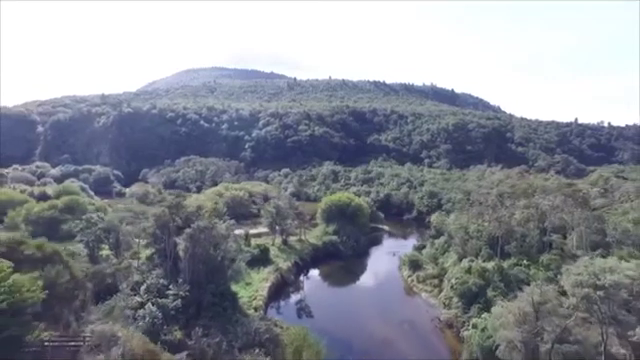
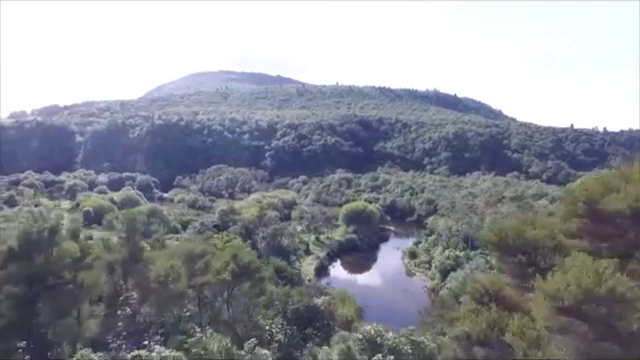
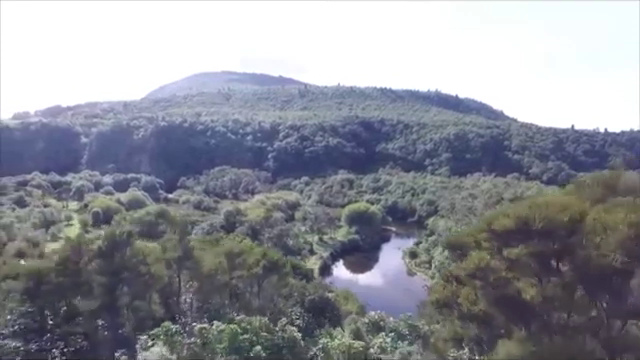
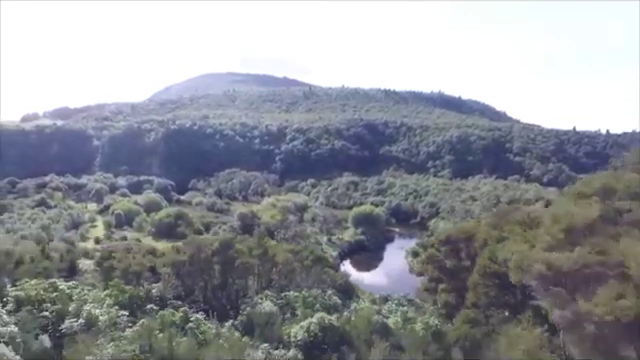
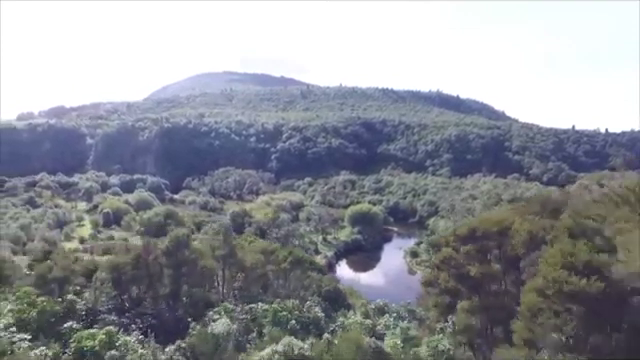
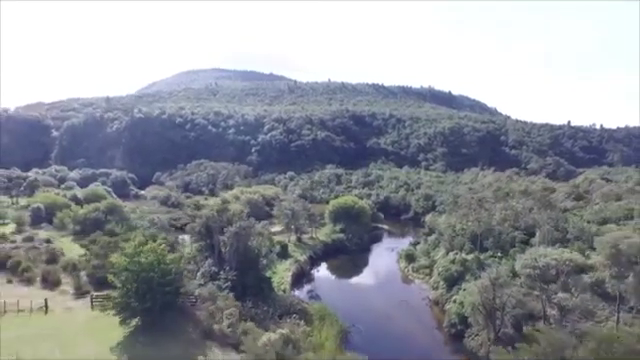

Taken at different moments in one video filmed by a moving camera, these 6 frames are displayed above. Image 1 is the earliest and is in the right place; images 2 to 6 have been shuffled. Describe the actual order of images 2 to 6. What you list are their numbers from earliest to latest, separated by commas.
6, 2, 3, 5, 4
